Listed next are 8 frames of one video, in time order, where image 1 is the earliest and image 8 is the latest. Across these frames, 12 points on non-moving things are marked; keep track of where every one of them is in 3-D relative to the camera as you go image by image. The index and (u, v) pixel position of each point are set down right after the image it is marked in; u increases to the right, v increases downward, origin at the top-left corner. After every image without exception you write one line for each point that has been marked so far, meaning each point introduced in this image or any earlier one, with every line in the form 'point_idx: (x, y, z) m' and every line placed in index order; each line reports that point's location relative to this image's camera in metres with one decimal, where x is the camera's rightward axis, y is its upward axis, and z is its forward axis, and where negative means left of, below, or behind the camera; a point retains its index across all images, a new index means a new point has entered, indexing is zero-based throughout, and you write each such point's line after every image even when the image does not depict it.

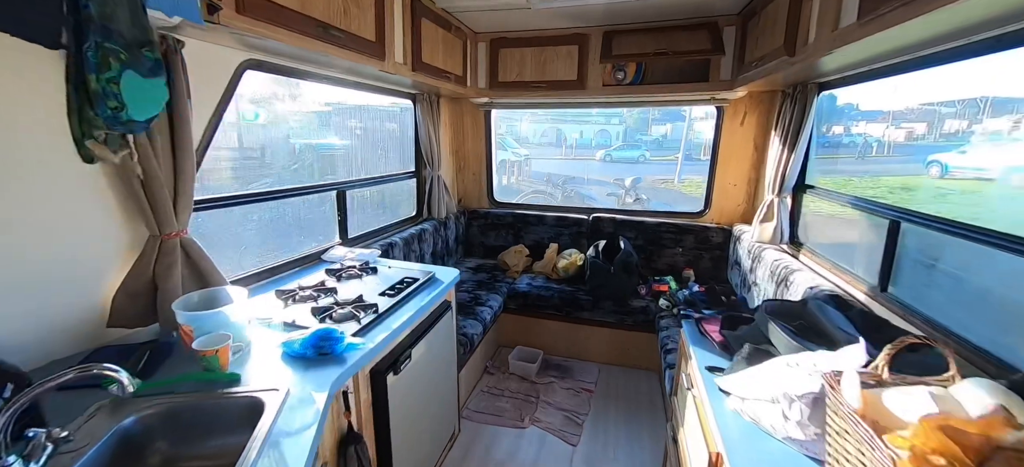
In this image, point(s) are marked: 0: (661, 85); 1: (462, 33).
0: (+1.0, +1.0, +2.9) m
1: (-0.3, +1.3, +2.8) m
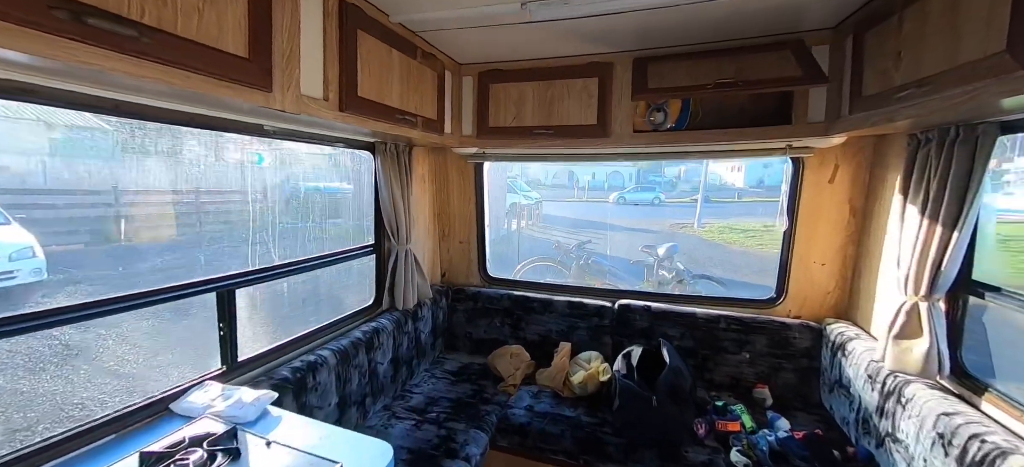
0: (+1.0, +0.5, +2.1) m
1: (-0.3, +0.8, +2.0) m
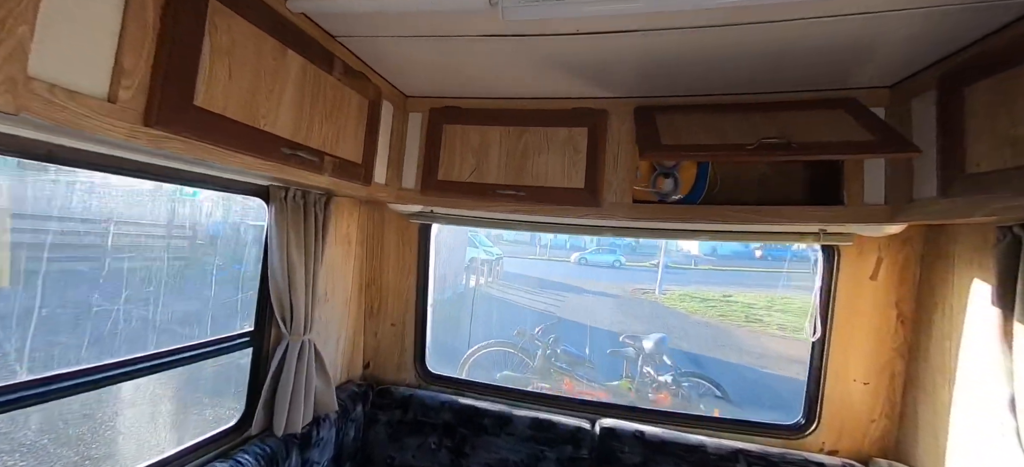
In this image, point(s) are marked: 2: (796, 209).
0: (+0.8, +0.1, +1.6) m
1: (-0.5, +0.5, +1.5) m
2: (+0.9, +0.1, +1.5) m
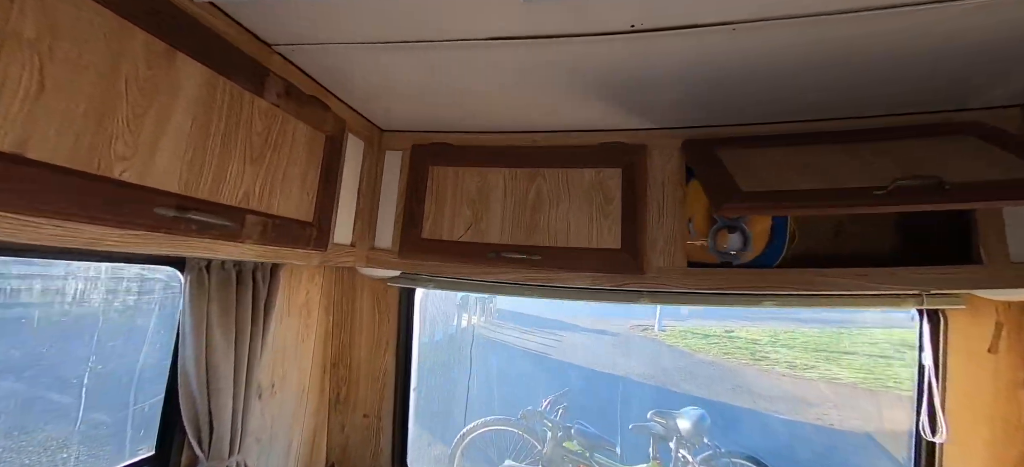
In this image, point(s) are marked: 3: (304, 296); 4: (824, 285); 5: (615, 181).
0: (+0.8, -0.1, +1.1) m
1: (-0.4, +0.3, +1.0) m
2: (+1.0, -0.1, +1.1) m
3: (-0.7, -0.2, +1.5) m
4: (+0.8, -0.1, +1.1) m
5: (+0.3, +0.1, +1.2) m
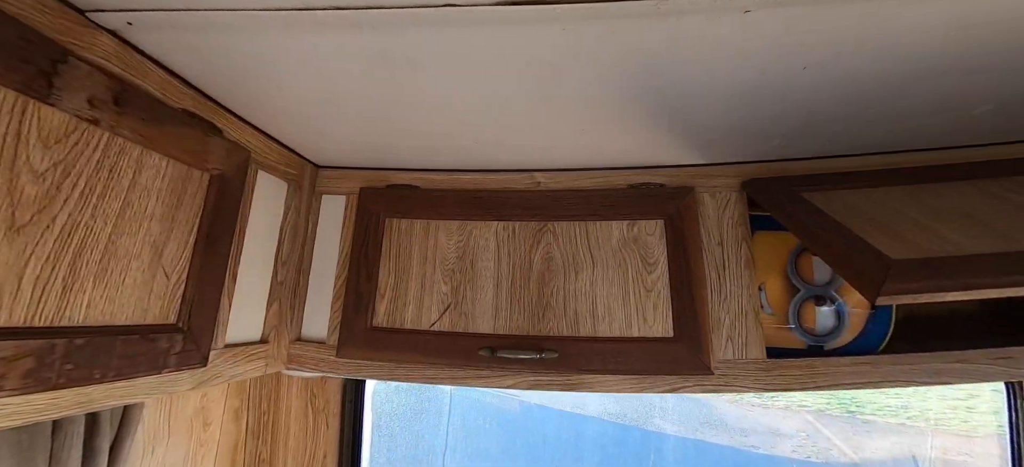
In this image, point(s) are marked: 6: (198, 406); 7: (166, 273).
0: (+0.8, -0.2, +0.8) m
1: (-0.4, +0.1, +0.6) m
2: (+1.0, -0.2, +0.8) m
3: (-0.7, -0.4, +1.1) m
4: (+0.8, -0.3, +0.8) m
5: (+0.3, 0.0, +0.8) m
6: (-0.7, -0.4, +1.1) m
7: (-0.5, -0.1, +0.6) m
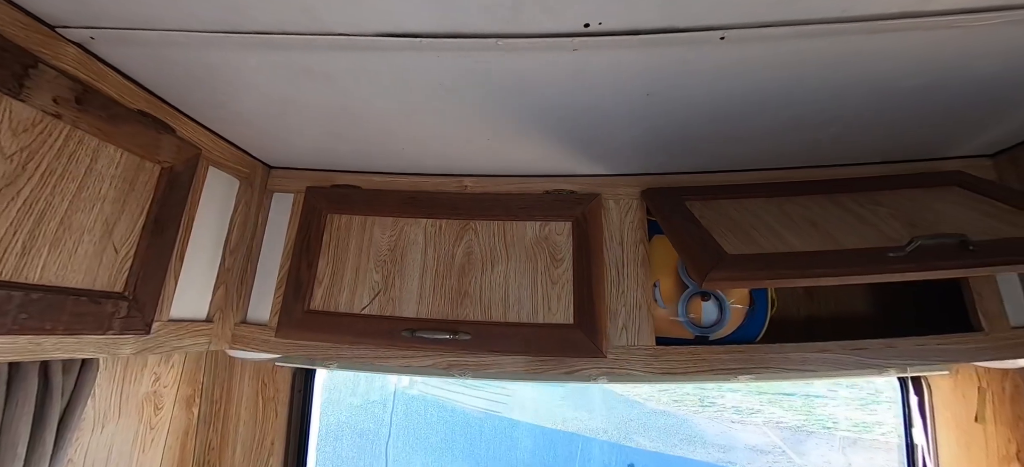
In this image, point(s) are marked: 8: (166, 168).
0: (+0.7, -0.3, +0.9) m
1: (-0.6, +0.2, +0.7) m
2: (+0.8, -0.2, +0.9) m
3: (-0.9, -0.4, +1.1) m
4: (+0.6, -0.3, +0.9) m
5: (+0.1, 0.0, +1.0) m
6: (-0.9, -0.4, +1.1) m
7: (-0.6, 0.0, +0.7) m
8: (-0.6, +0.1, +0.8) m
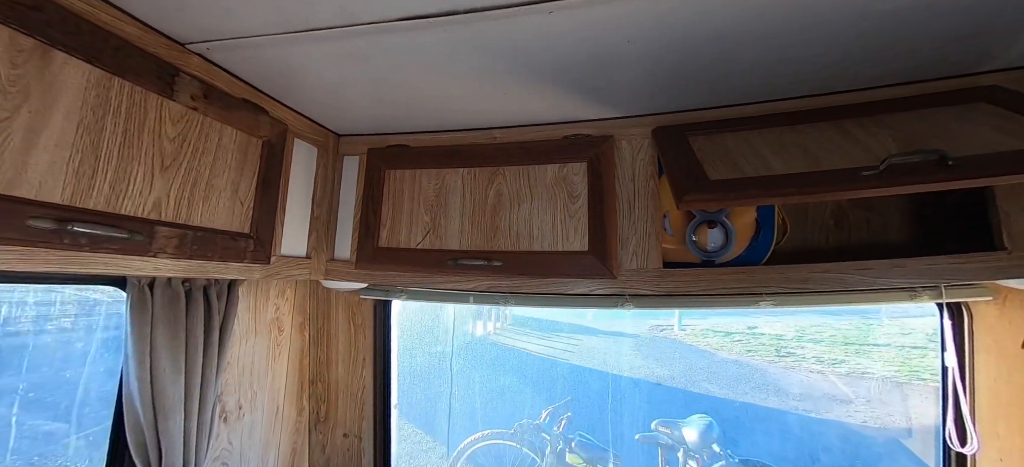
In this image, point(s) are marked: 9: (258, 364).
0: (+0.7, -0.1, +1.0) m
1: (-0.6, +0.3, +1.0) m
2: (+0.9, -0.1, +1.0) m
3: (-0.8, -0.3, +1.5) m
4: (+0.7, -0.1, +1.0) m
5: (+0.2, +0.1, +1.1) m
6: (-0.8, -0.3, +1.5) m
7: (-0.6, +0.1, +1.0) m
8: (-0.6, +0.2, +1.0) m
9: (-0.8, -0.4, +1.4) m
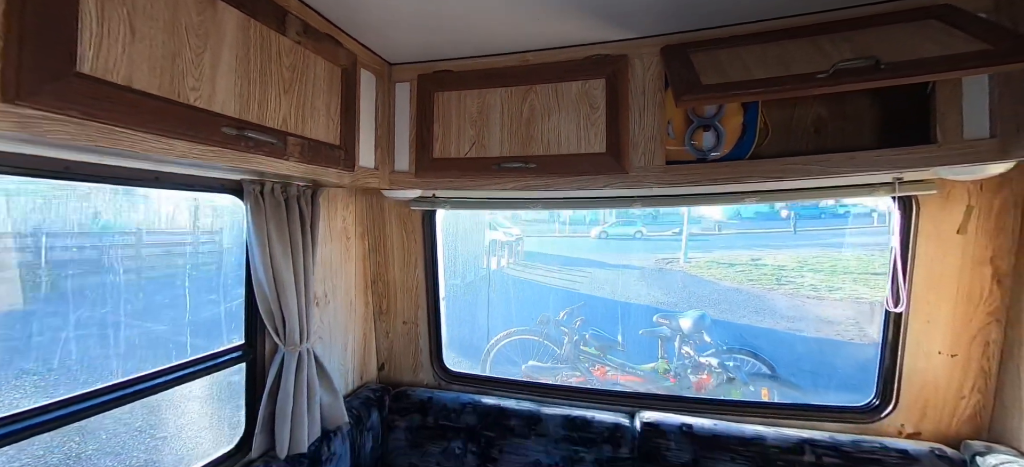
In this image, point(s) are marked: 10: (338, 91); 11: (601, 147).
0: (+0.8, +0.2, +1.3) m
1: (-0.5, +0.5, +1.2) m
2: (+1.0, +0.2, +1.2) m
3: (-0.7, +0.1, +1.8) m
4: (+0.8, +0.2, +1.3) m
5: (+0.3, +0.4, +1.3) m
6: (-0.7, 0.0, +1.8) m
7: (-0.5, +0.3, +1.2) m
8: (-0.5, +0.5, +1.3) m
9: (-0.7, -0.1, +1.8) m
10: (-0.5, +0.4, +1.2) m
11: (+0.3, +0.3, +1.3) m
